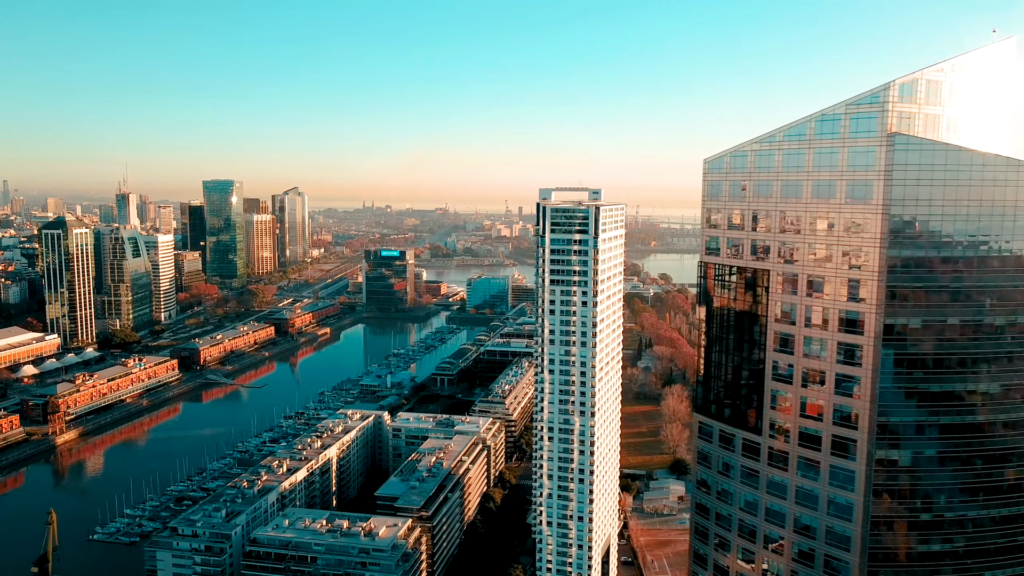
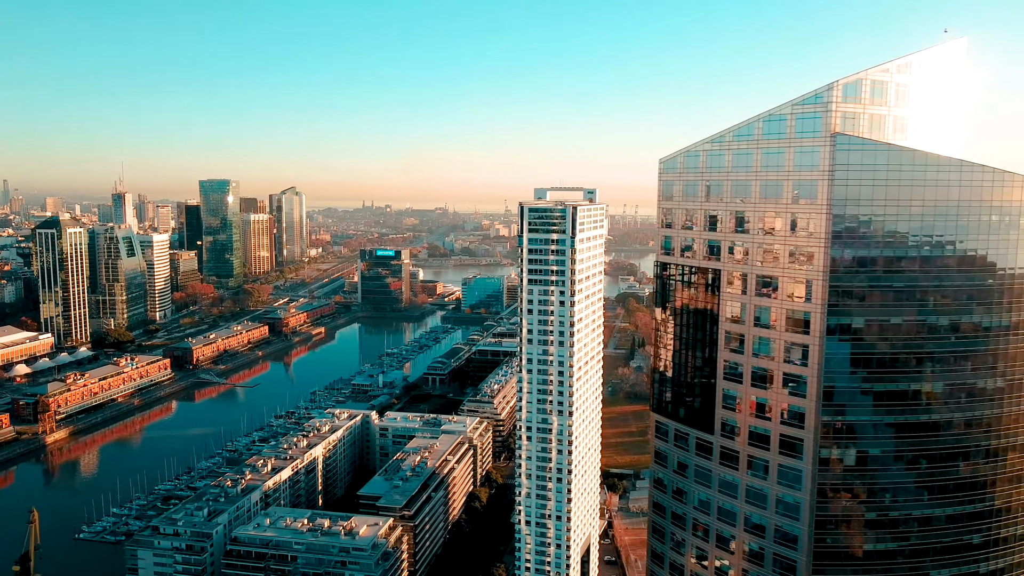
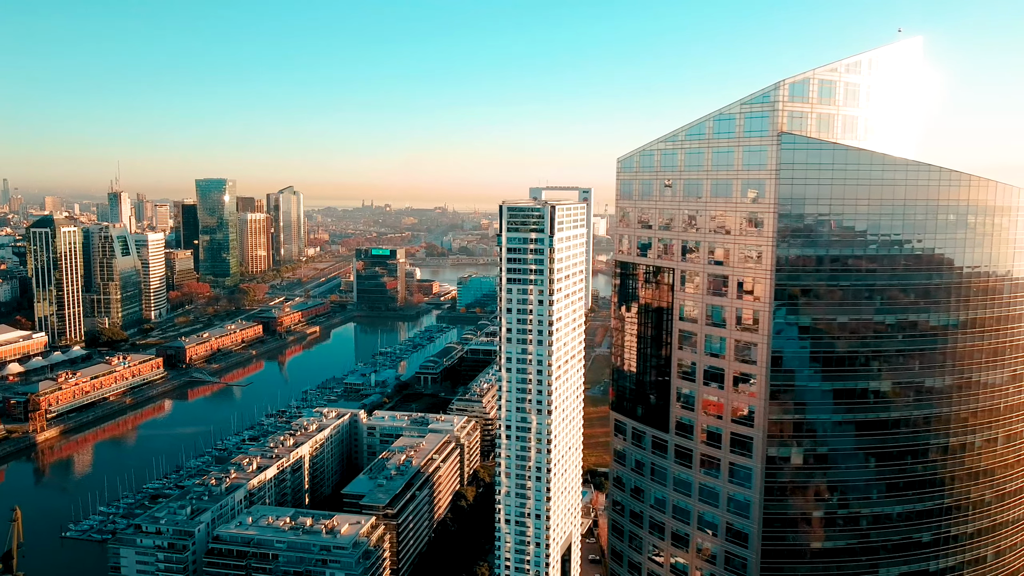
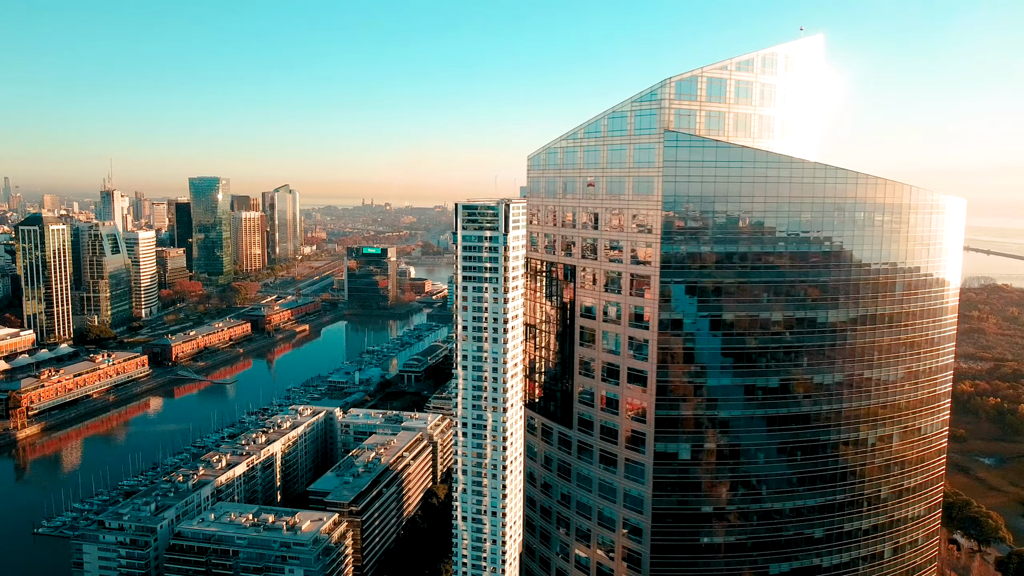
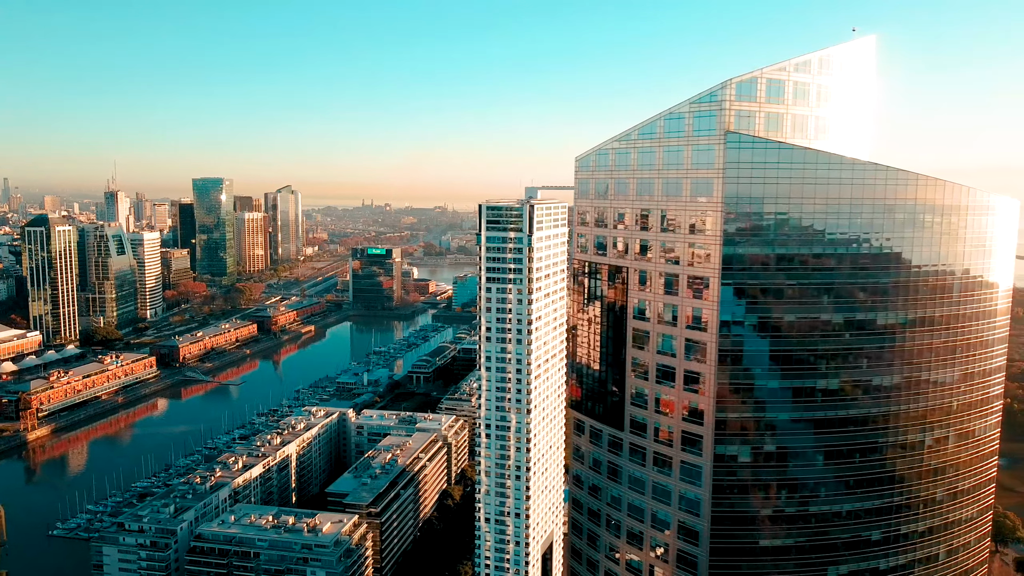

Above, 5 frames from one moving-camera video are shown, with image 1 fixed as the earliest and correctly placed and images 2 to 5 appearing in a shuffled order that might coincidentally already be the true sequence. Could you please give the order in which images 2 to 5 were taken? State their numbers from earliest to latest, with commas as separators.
2, 3, 5, 4
